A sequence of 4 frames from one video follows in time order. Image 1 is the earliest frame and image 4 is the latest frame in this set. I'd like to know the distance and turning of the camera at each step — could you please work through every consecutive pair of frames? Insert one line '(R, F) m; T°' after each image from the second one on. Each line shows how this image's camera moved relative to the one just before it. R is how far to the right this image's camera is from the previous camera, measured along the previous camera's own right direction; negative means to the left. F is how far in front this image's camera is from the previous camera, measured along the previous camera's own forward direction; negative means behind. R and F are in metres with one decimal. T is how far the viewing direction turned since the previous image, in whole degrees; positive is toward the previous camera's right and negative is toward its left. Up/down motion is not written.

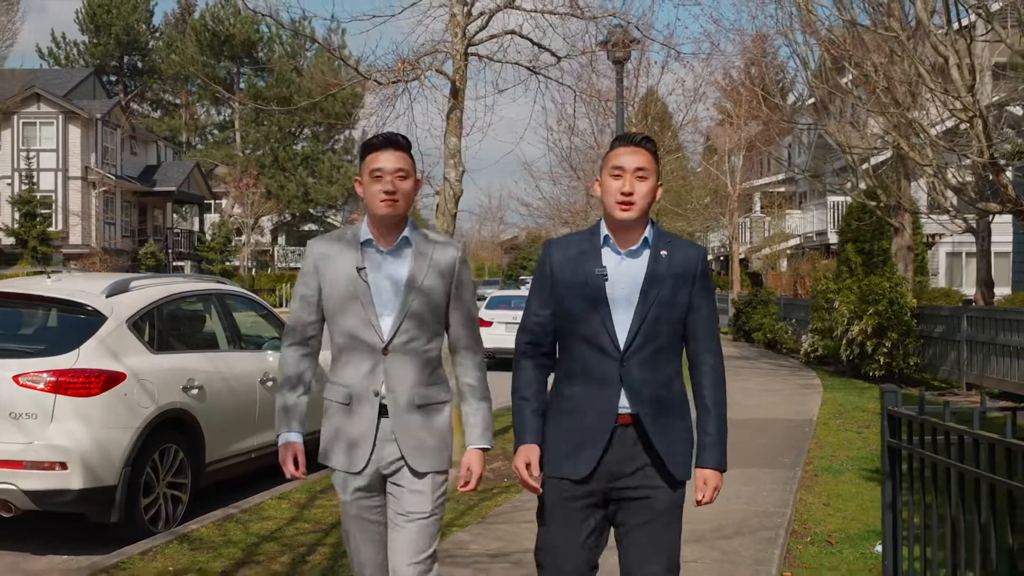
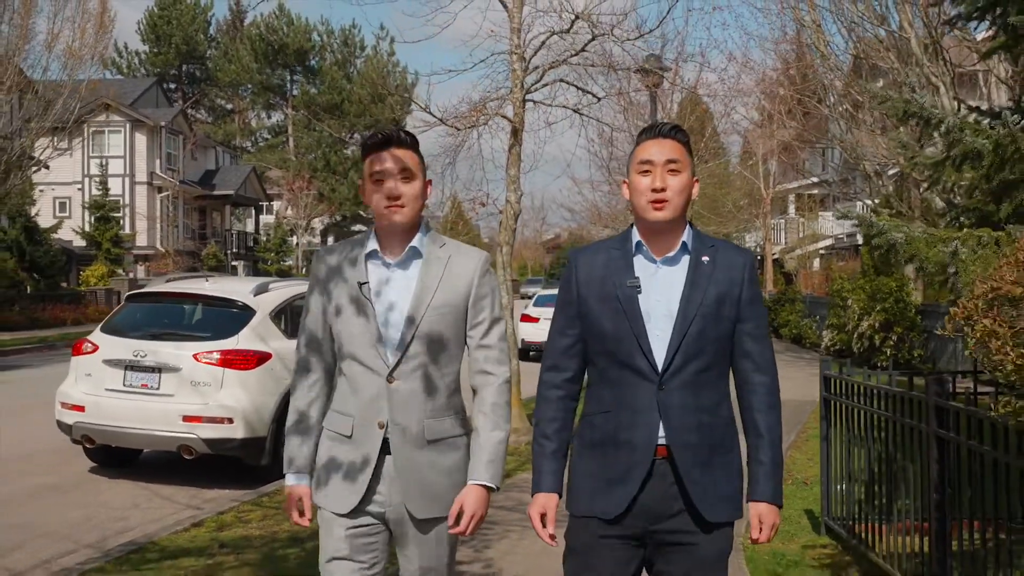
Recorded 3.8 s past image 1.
(-0.1, -2.2) m; -2°
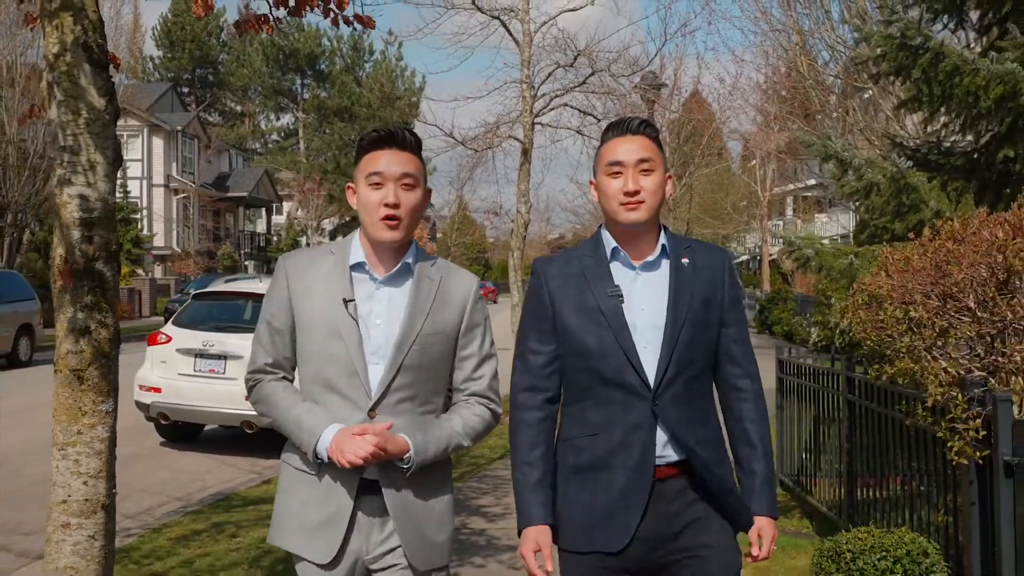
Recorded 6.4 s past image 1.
(-0.1, -1.6) m; 0°
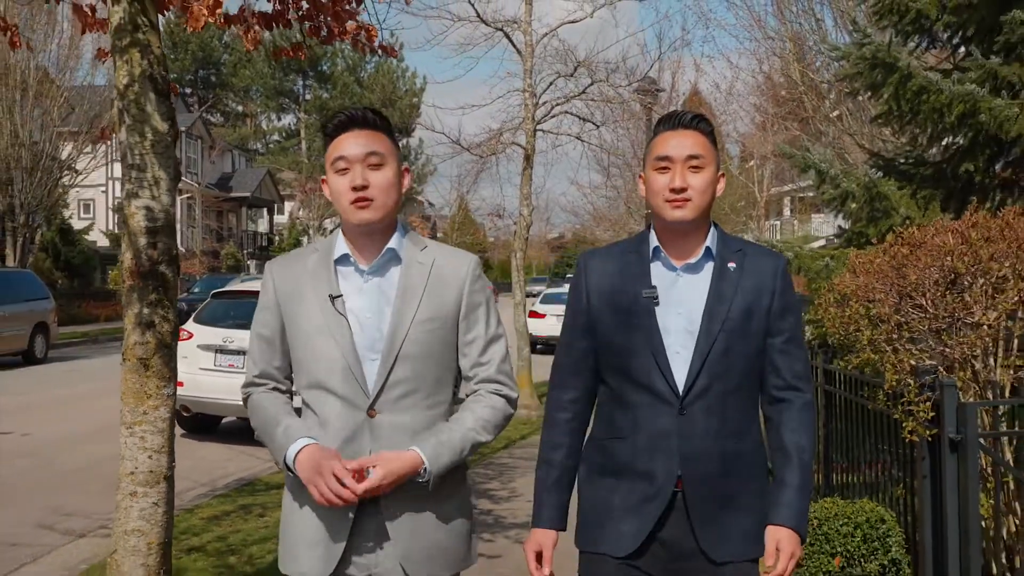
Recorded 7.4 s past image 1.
(0.0, -0.6) m; 0°
